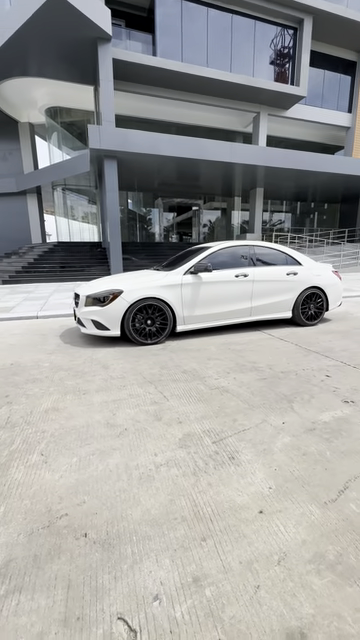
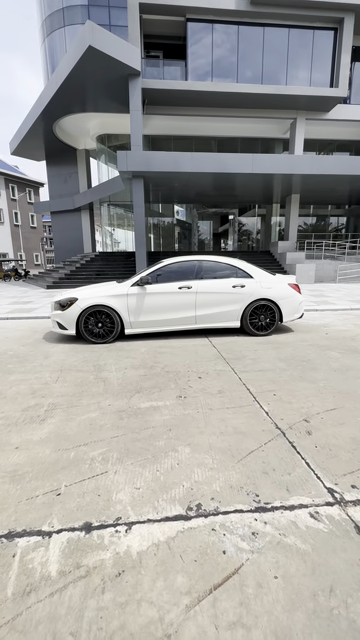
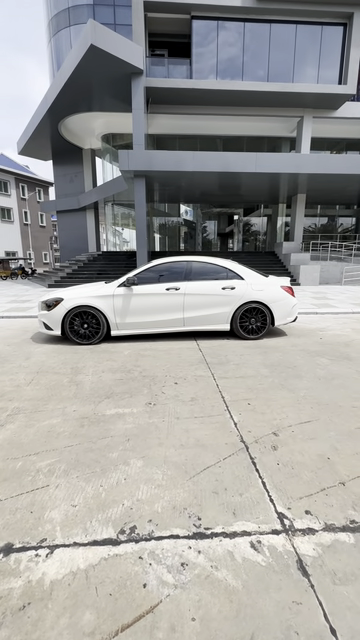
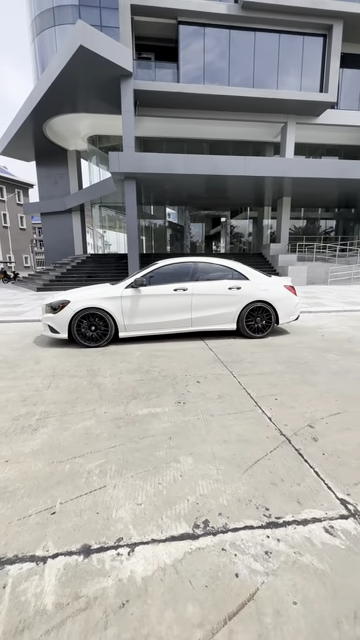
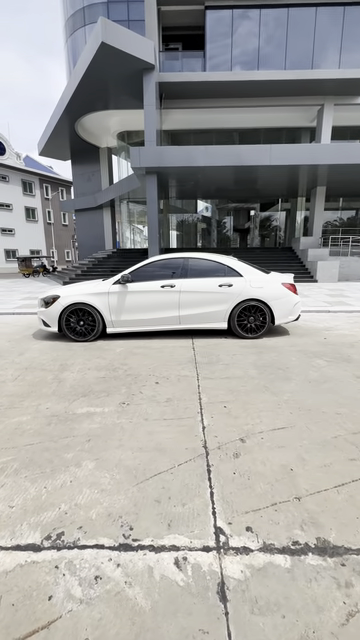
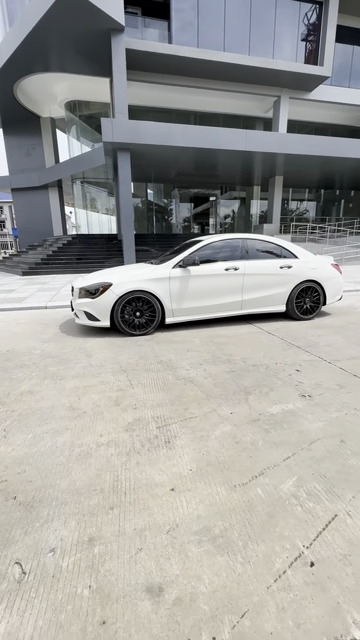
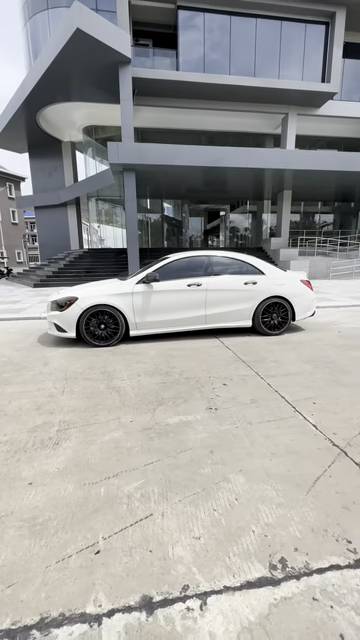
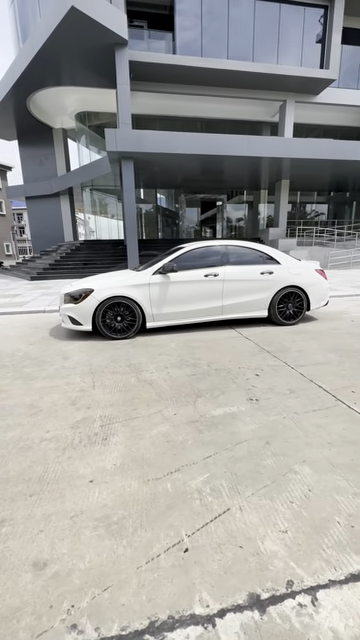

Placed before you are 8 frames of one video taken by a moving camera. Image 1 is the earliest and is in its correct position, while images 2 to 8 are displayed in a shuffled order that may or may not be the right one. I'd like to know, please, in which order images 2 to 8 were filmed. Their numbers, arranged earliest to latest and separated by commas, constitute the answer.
6, 8, 7, 4, 2, 3, 5
